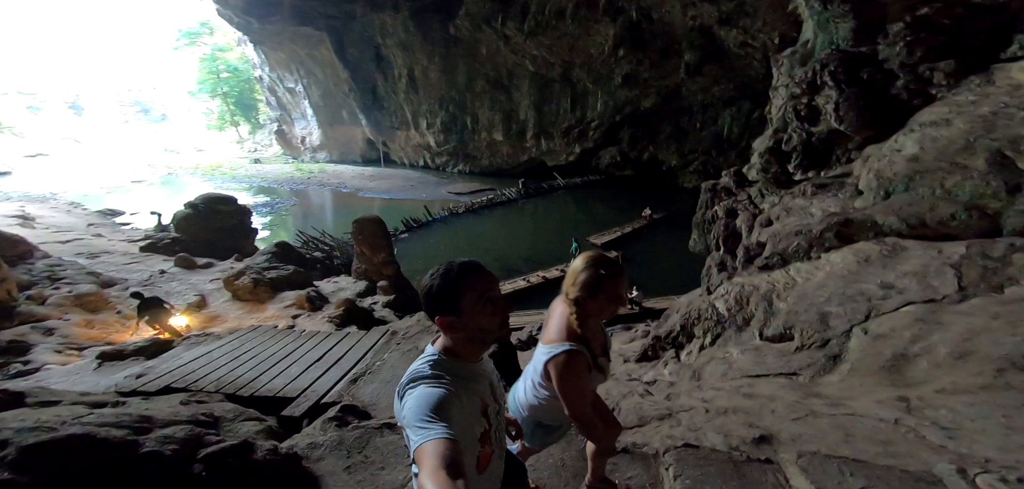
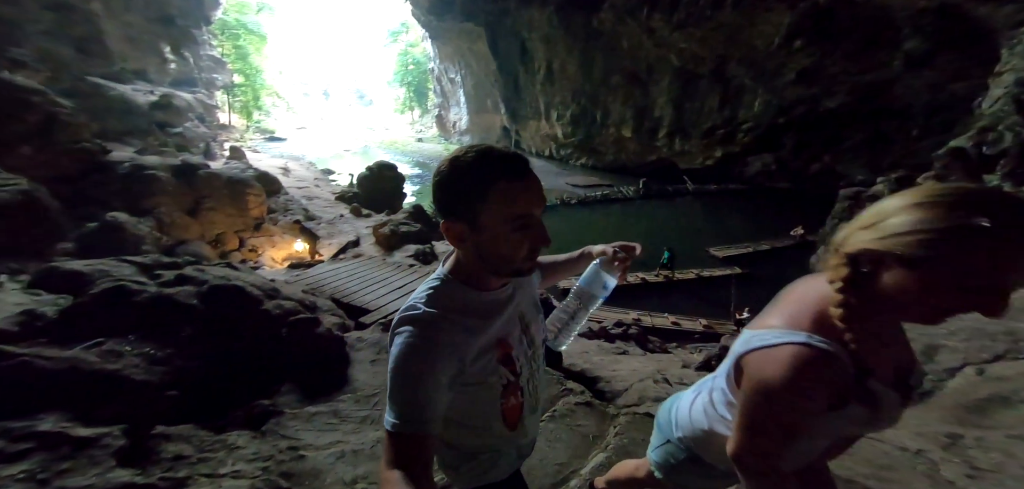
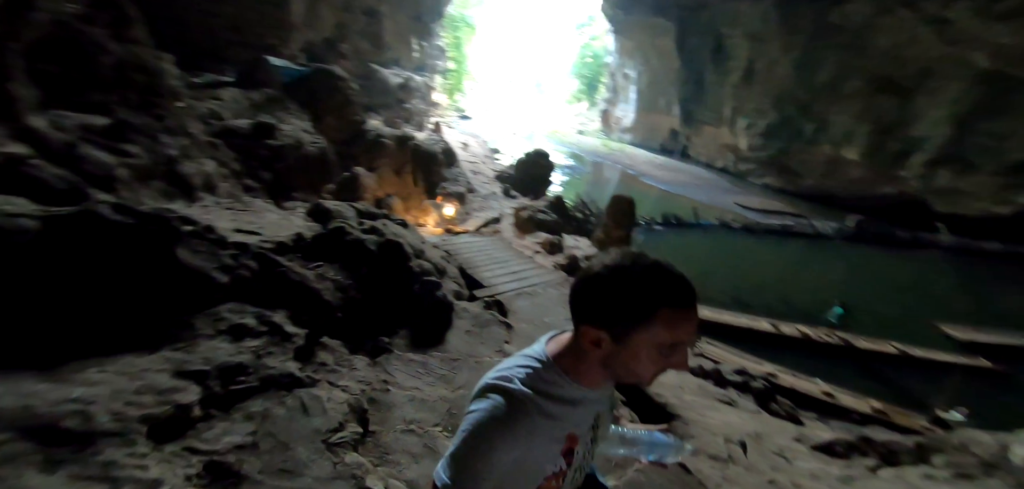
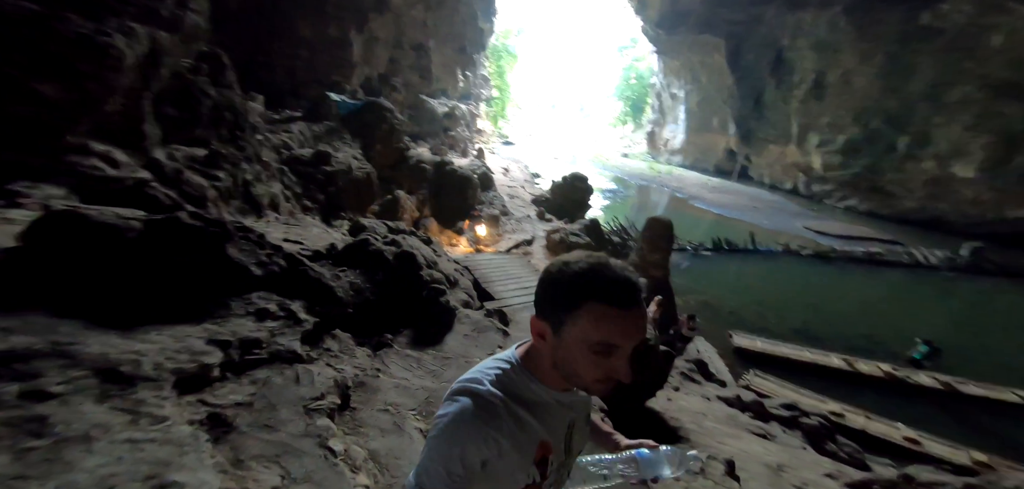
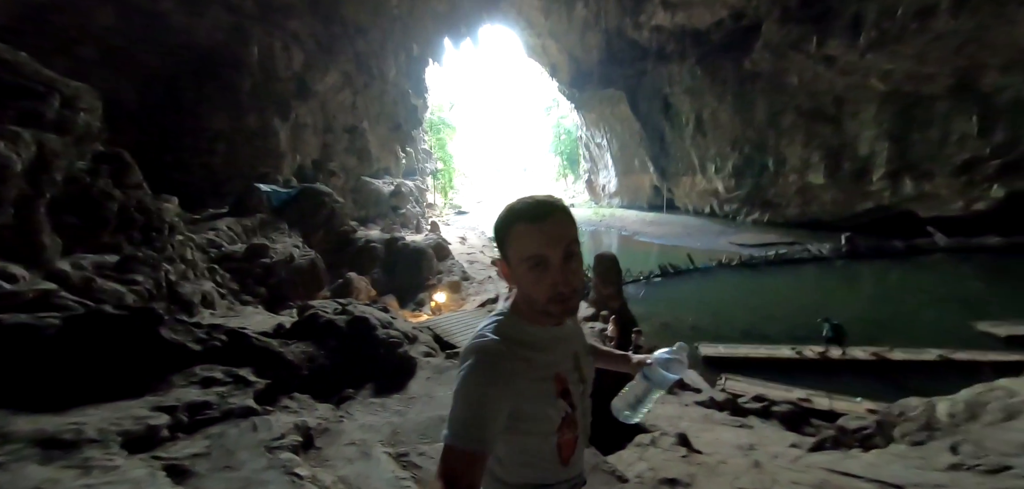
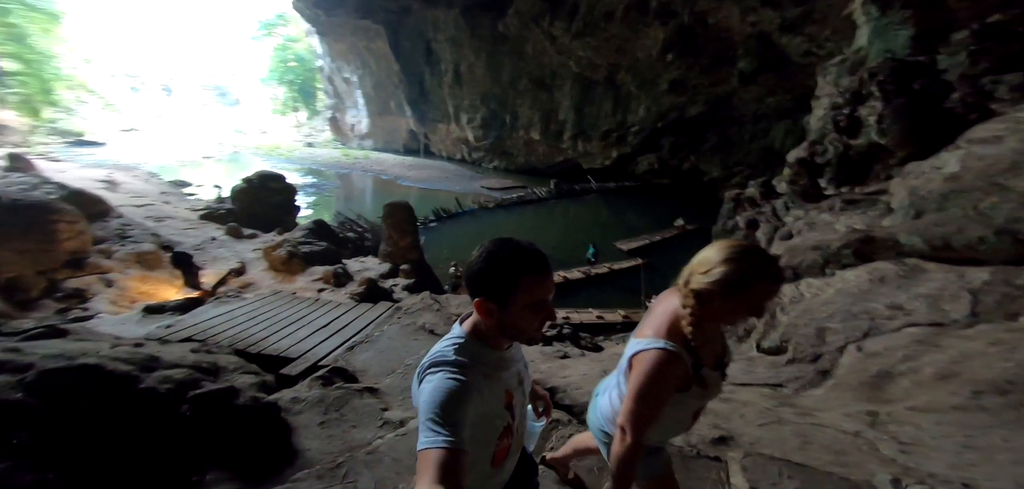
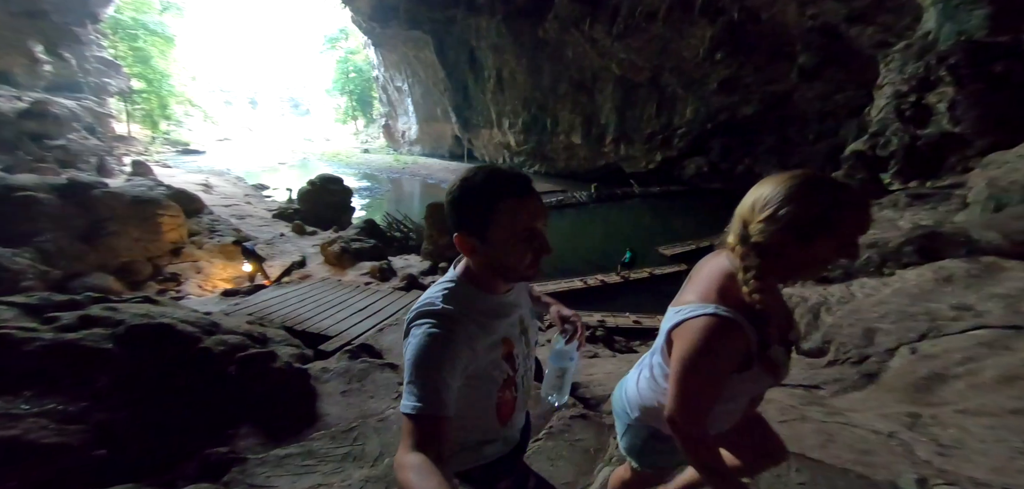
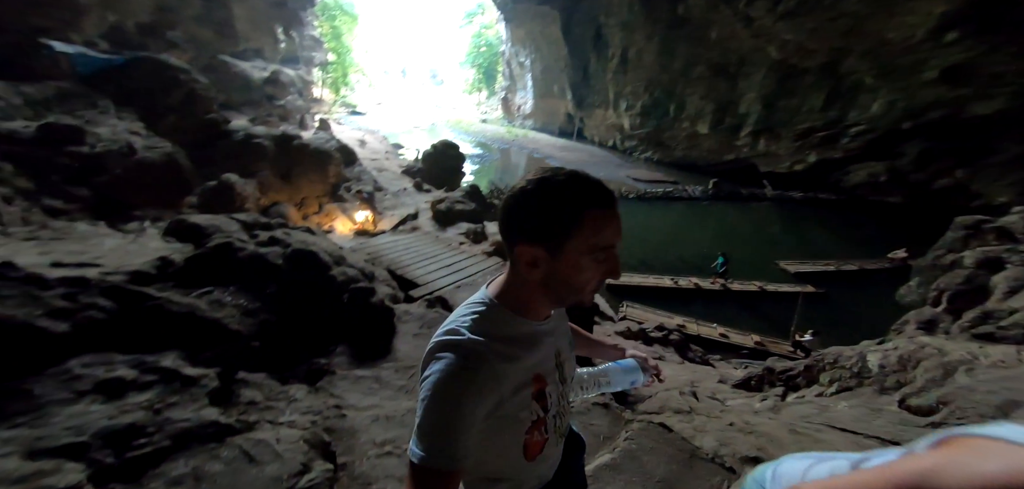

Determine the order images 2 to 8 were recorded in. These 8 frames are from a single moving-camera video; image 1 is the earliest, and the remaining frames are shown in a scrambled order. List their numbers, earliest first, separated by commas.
6, 7, 2, 8, 3, 4, 5
